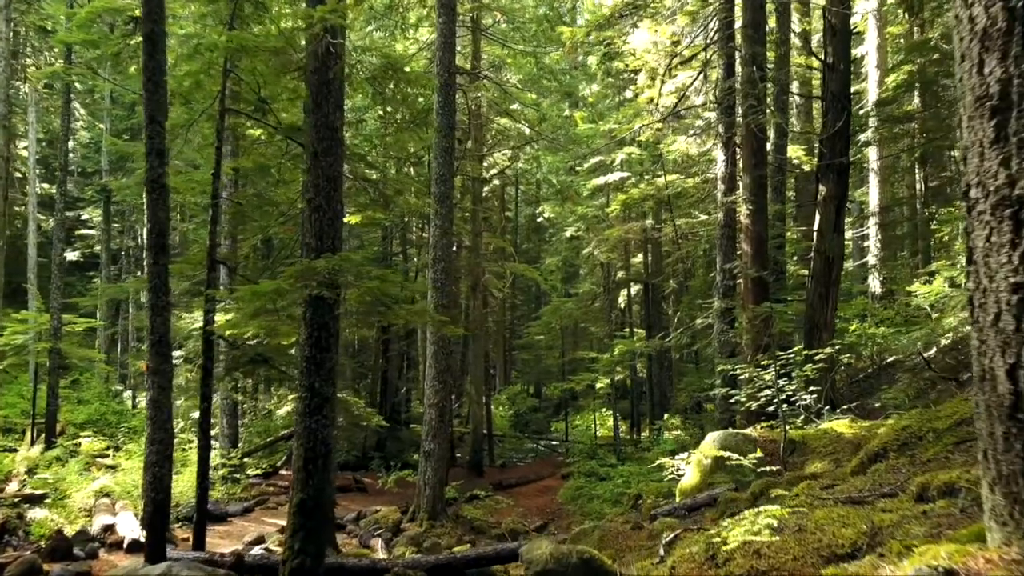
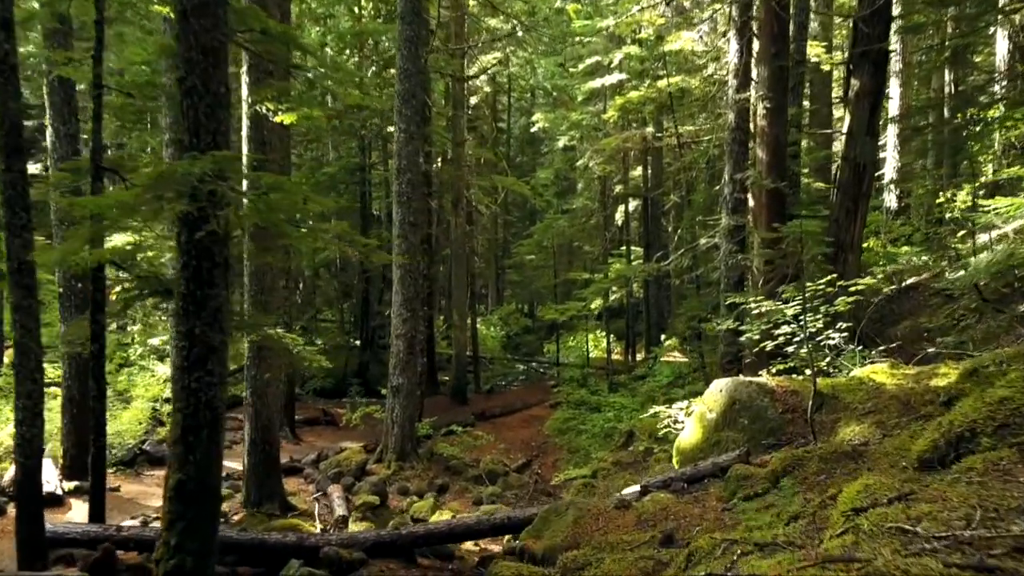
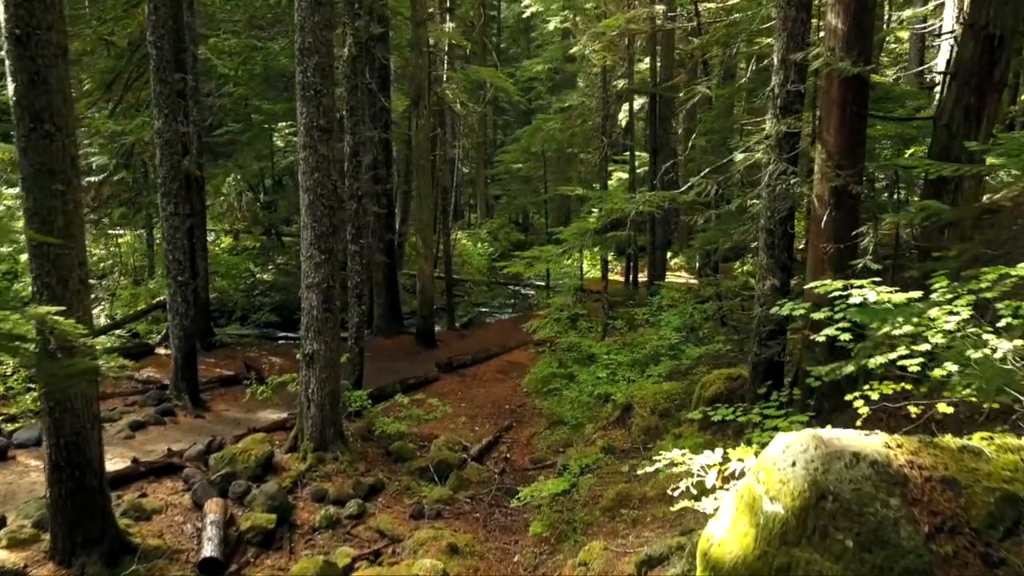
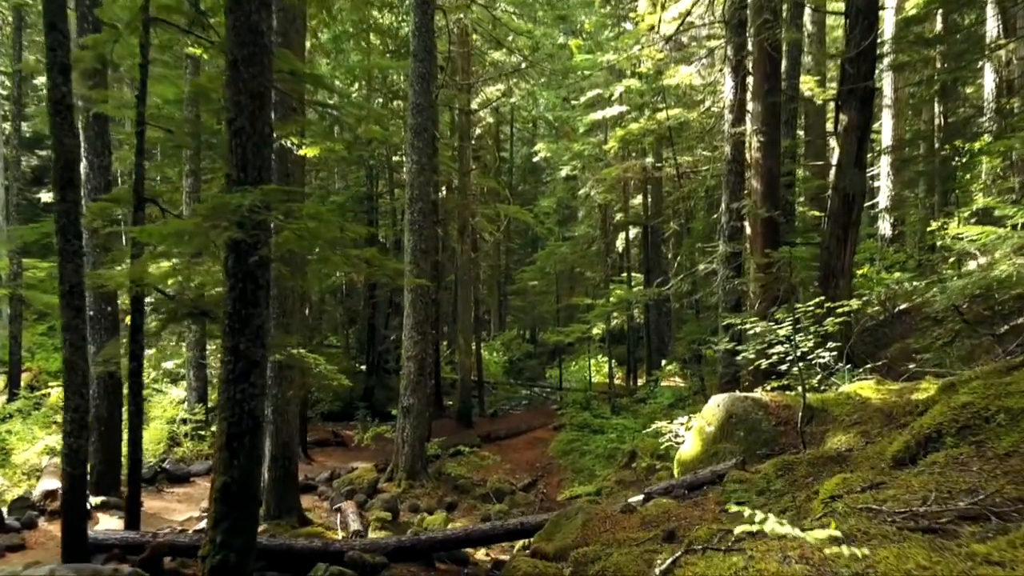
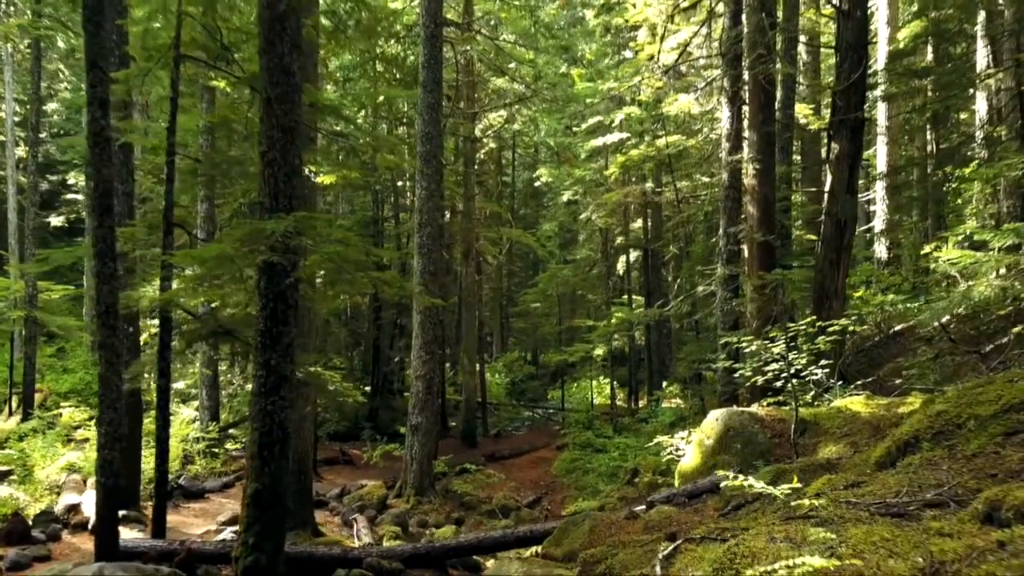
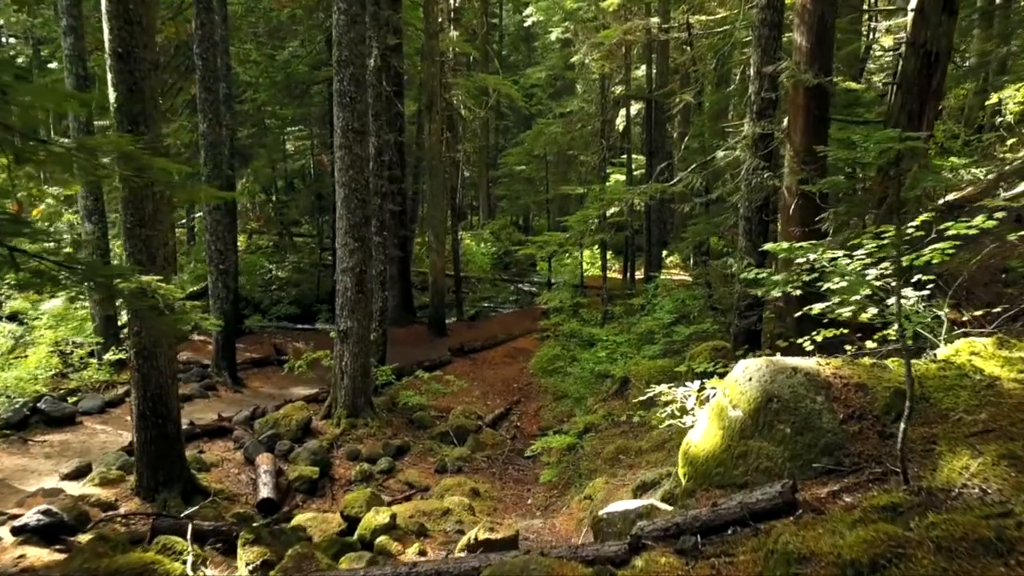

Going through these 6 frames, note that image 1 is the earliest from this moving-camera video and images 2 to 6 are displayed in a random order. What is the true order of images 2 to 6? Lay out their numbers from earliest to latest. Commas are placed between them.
5, 4, 2, 6, 3
